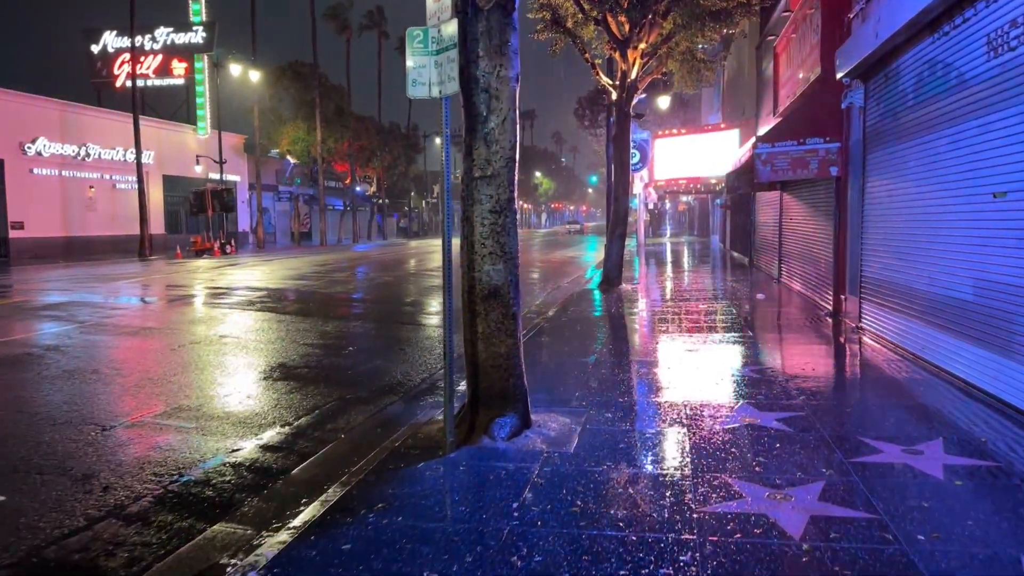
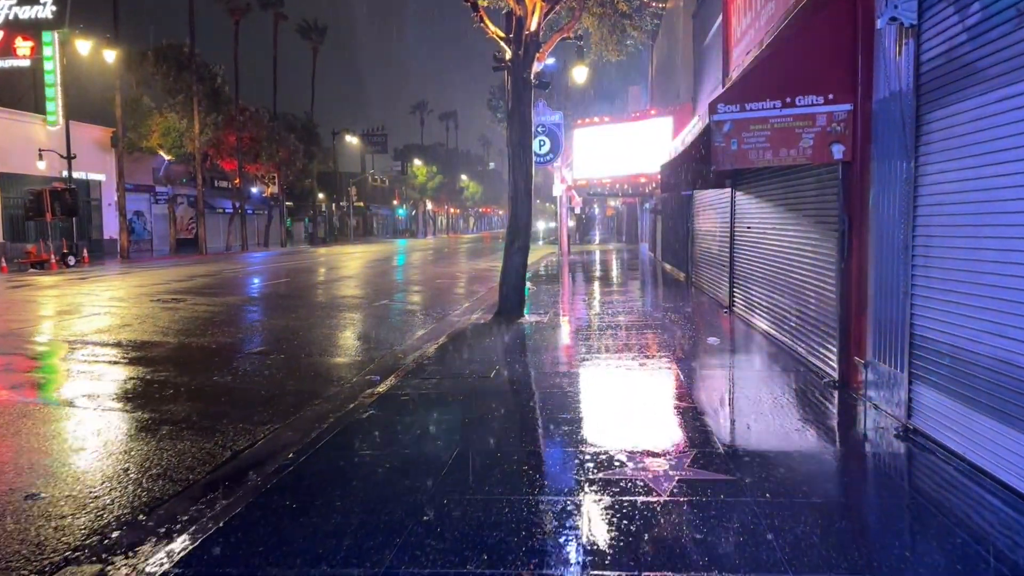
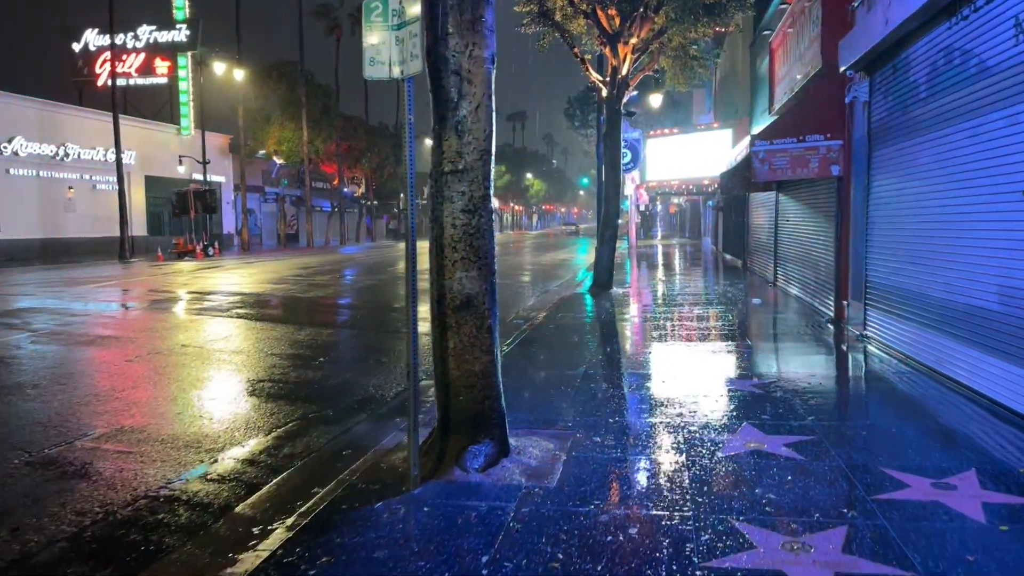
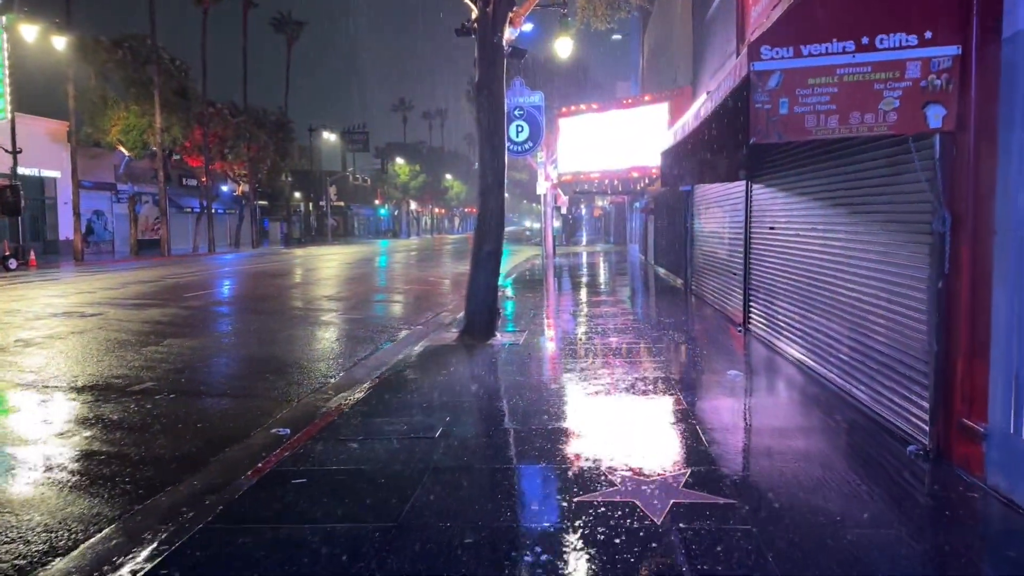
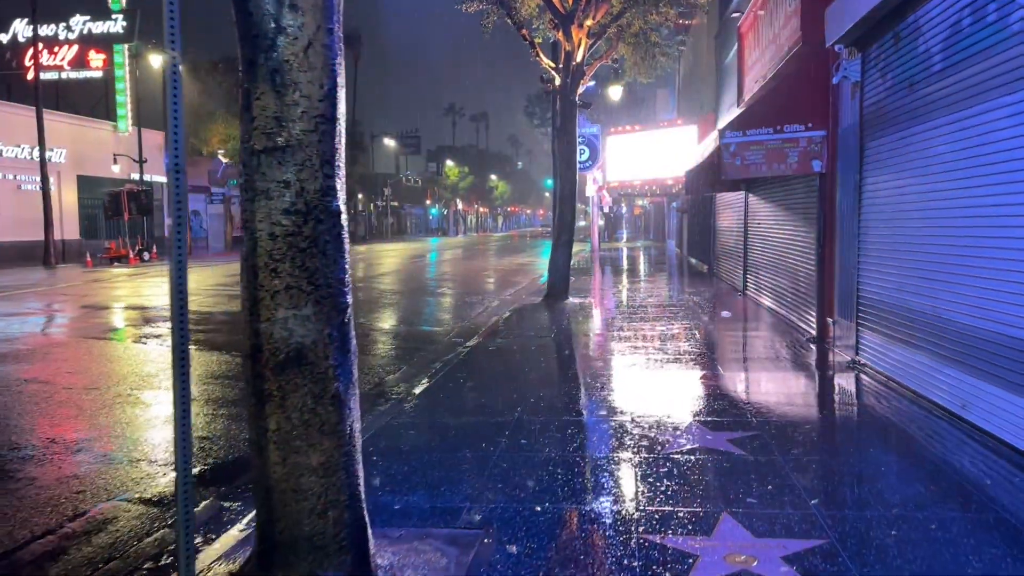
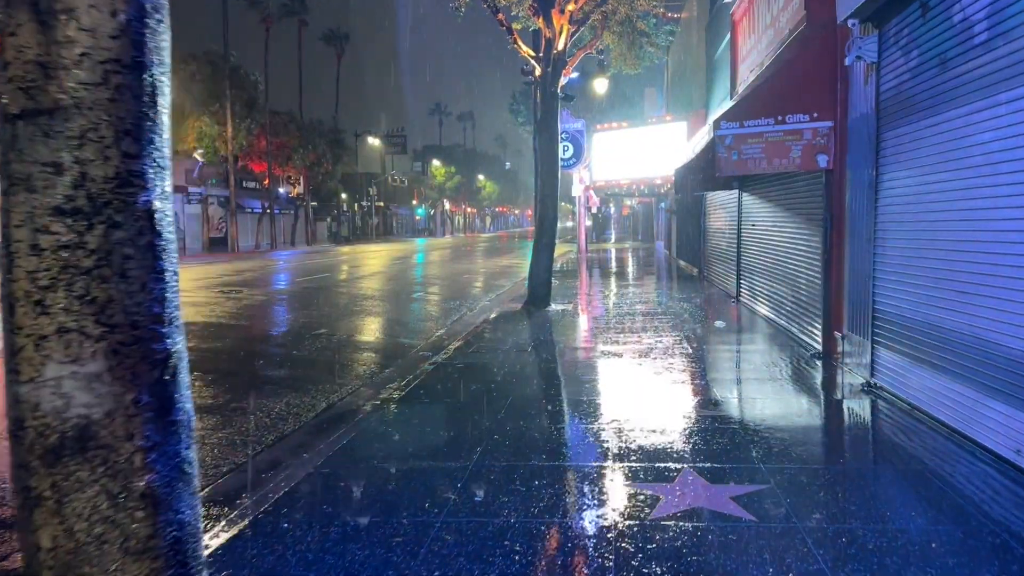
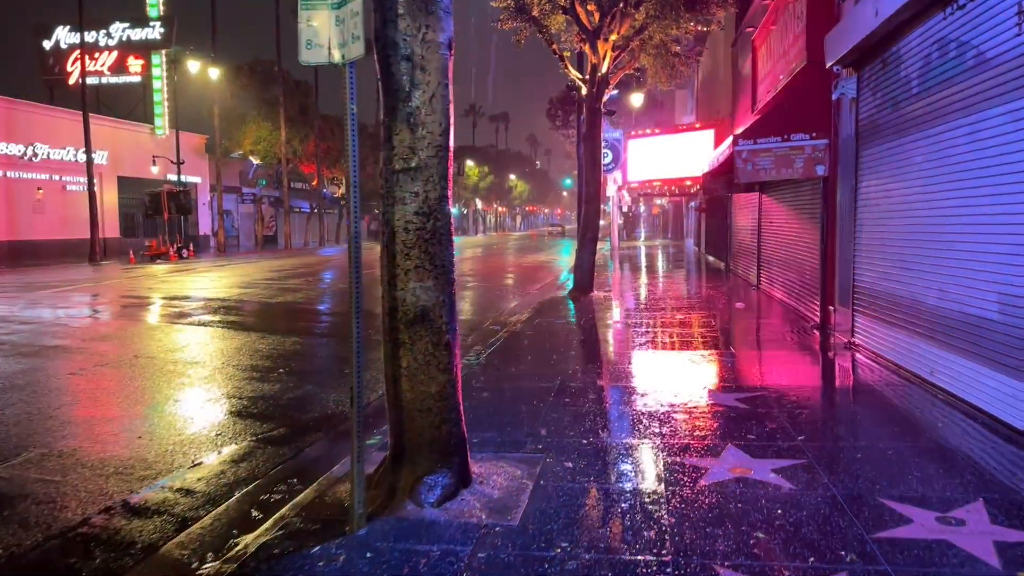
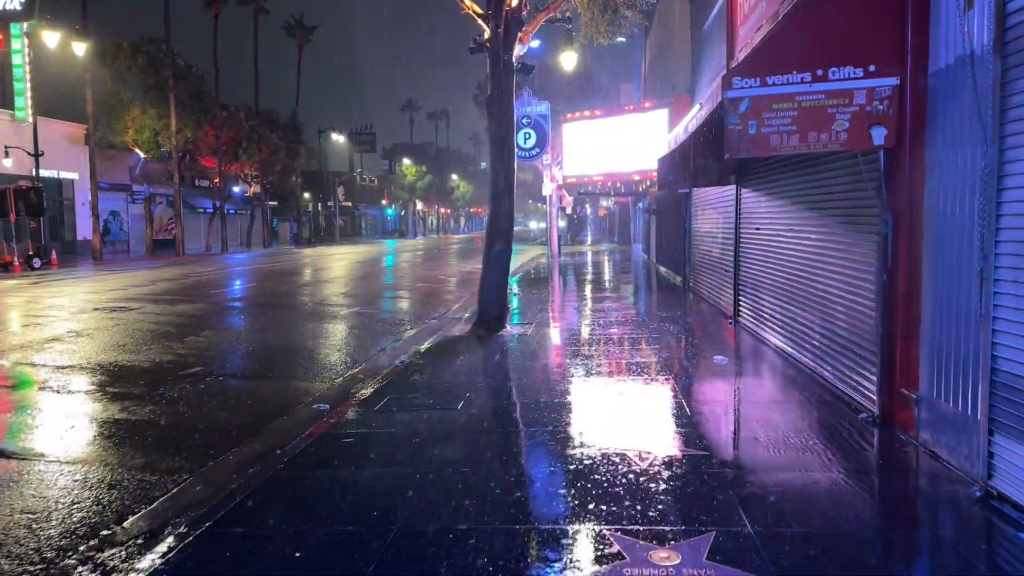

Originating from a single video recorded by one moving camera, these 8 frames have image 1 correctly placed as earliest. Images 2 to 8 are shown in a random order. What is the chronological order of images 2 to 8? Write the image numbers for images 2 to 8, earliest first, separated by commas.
3, 7, 5, 6, 2, 8, 4
